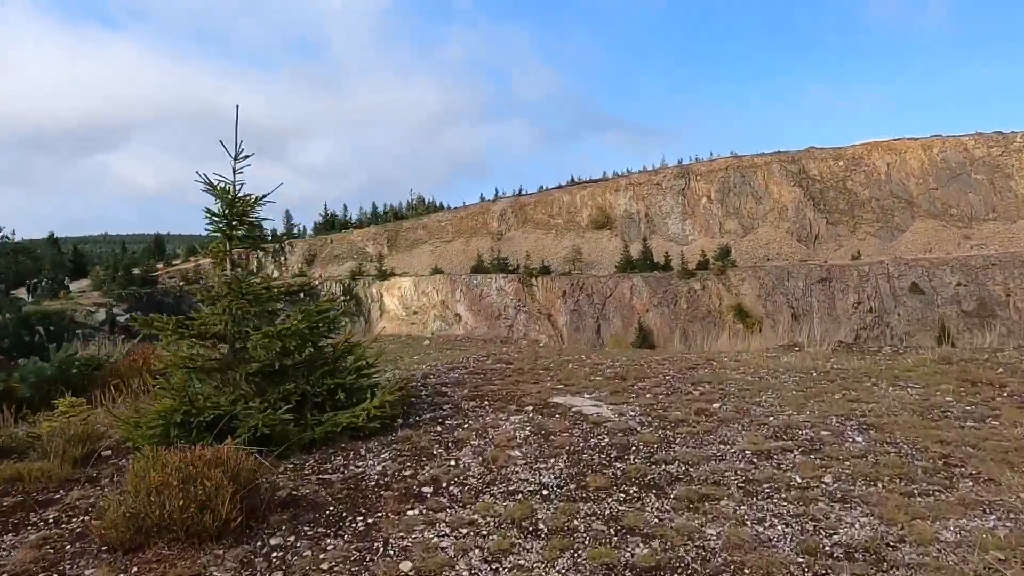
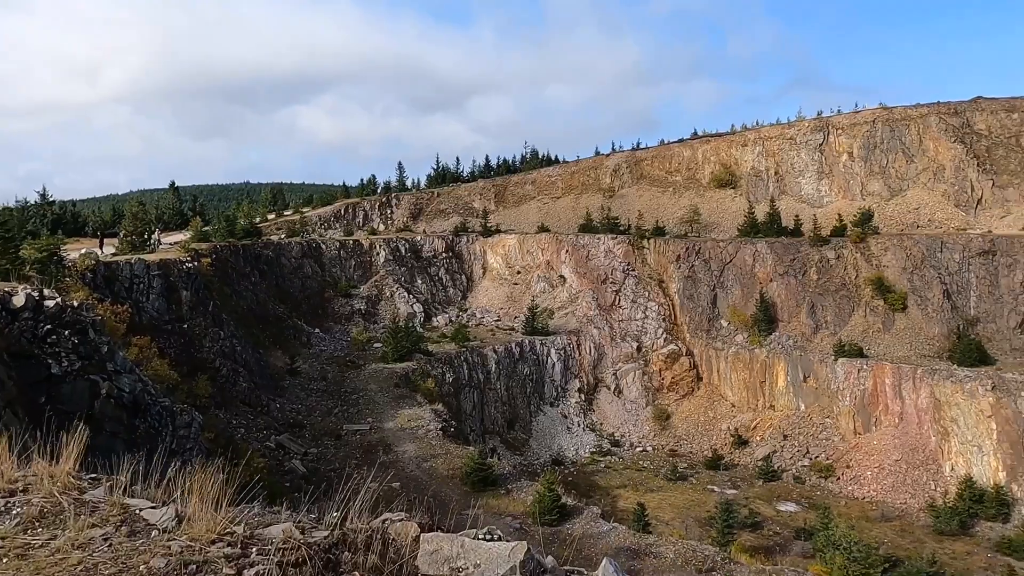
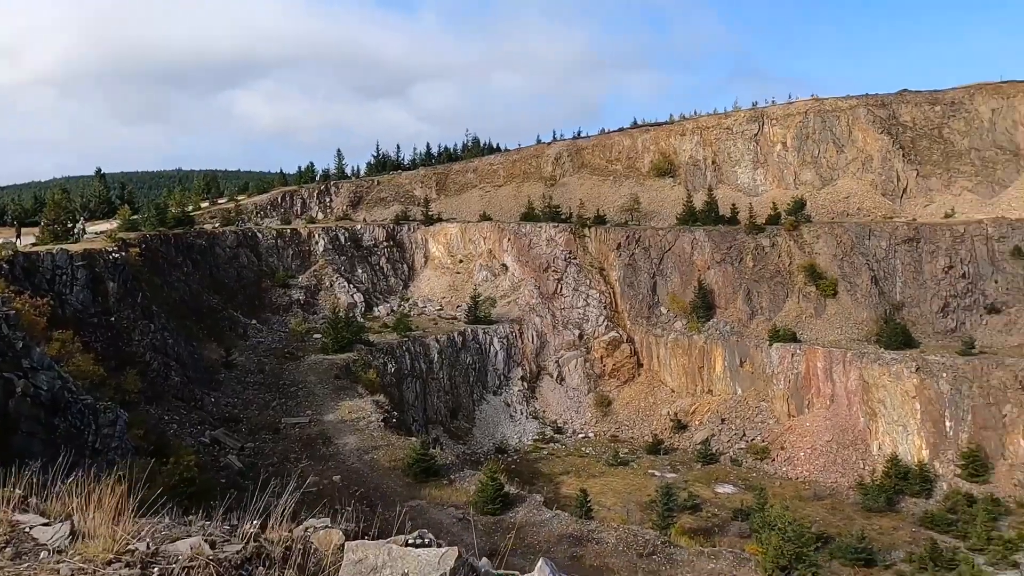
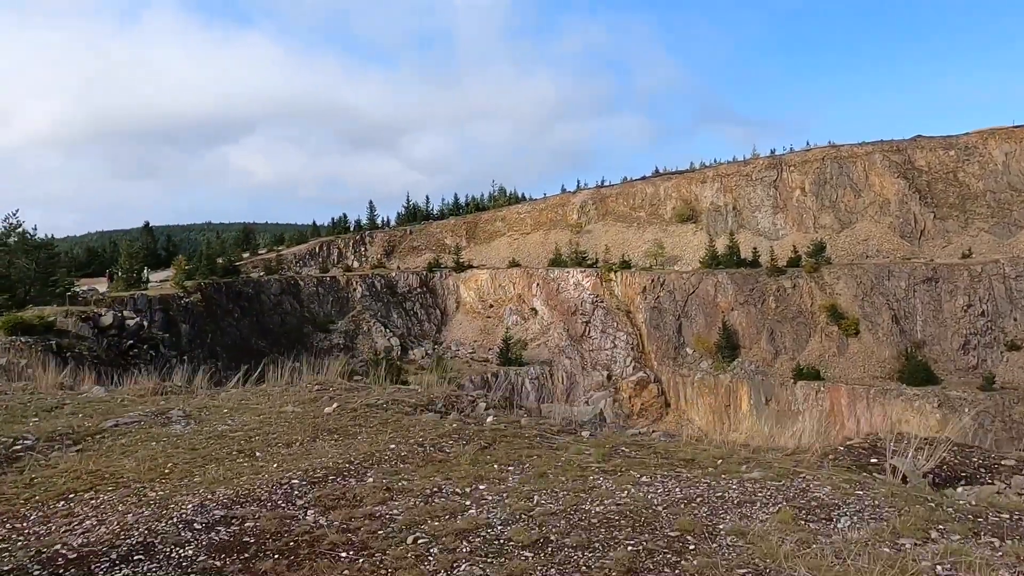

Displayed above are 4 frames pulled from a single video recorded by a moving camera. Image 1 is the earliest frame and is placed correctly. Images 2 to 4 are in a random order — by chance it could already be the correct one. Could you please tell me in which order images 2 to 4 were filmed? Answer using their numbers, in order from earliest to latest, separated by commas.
4, 2, 3
